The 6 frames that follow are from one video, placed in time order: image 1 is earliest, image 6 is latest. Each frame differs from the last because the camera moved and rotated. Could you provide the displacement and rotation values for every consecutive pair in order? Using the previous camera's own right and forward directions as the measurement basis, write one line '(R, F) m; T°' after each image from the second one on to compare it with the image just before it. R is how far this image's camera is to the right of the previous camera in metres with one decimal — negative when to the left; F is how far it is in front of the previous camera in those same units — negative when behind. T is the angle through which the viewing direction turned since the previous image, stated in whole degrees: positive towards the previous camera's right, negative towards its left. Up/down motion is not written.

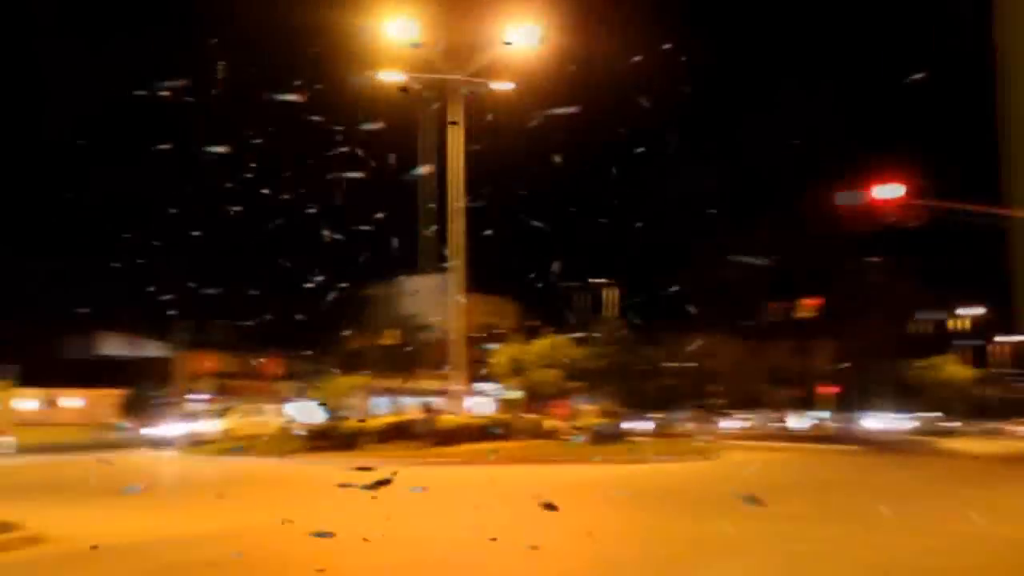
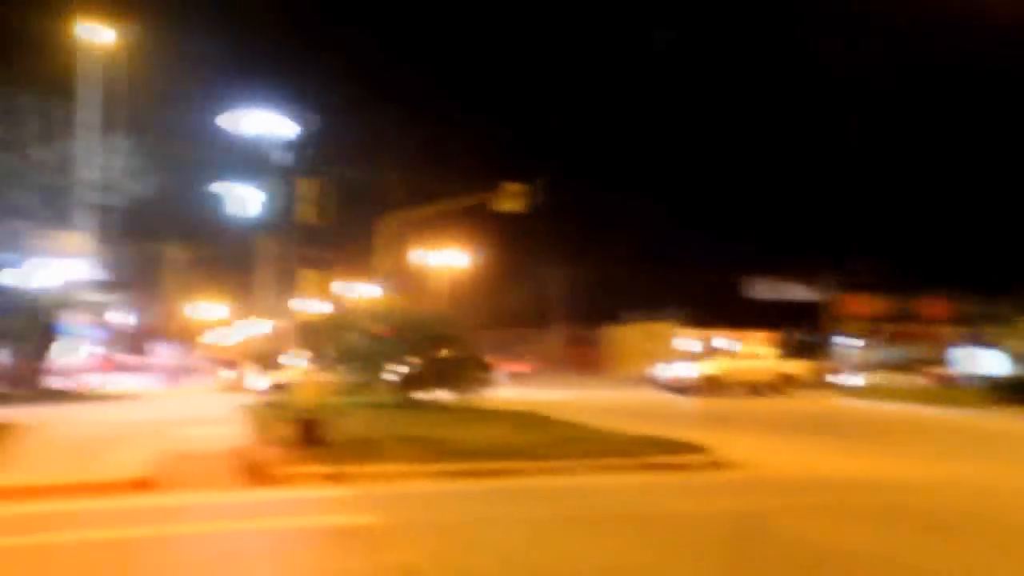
(-1.2, +0.7) m; -41°
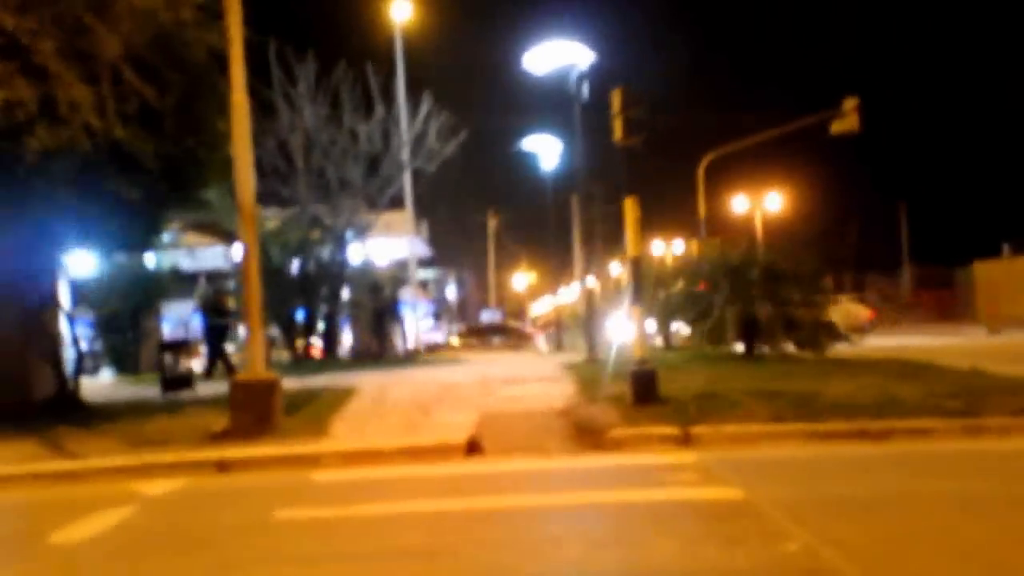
(-0.9, +2.2) m; -21°
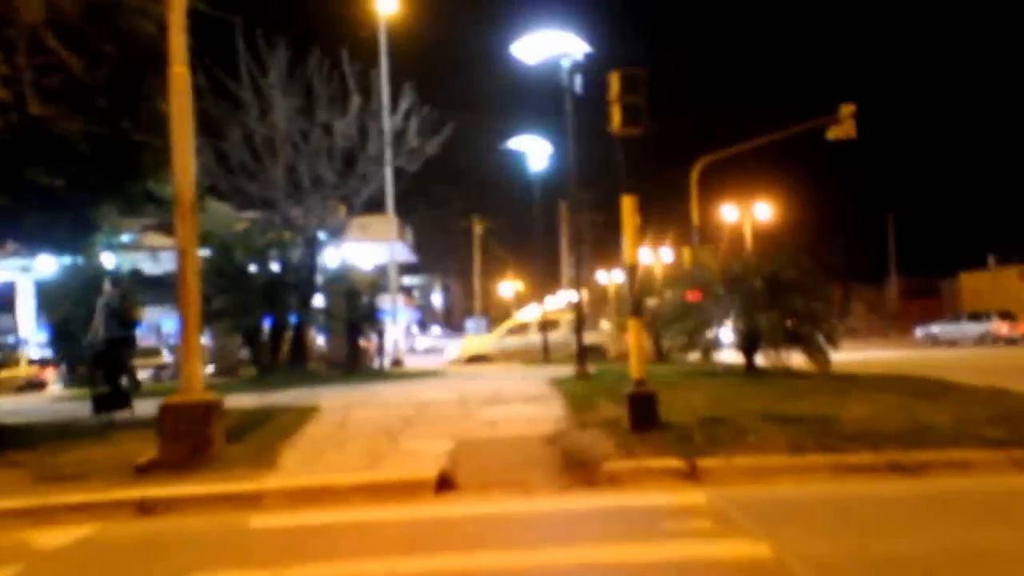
(+0.1, +1.7) m; +1°
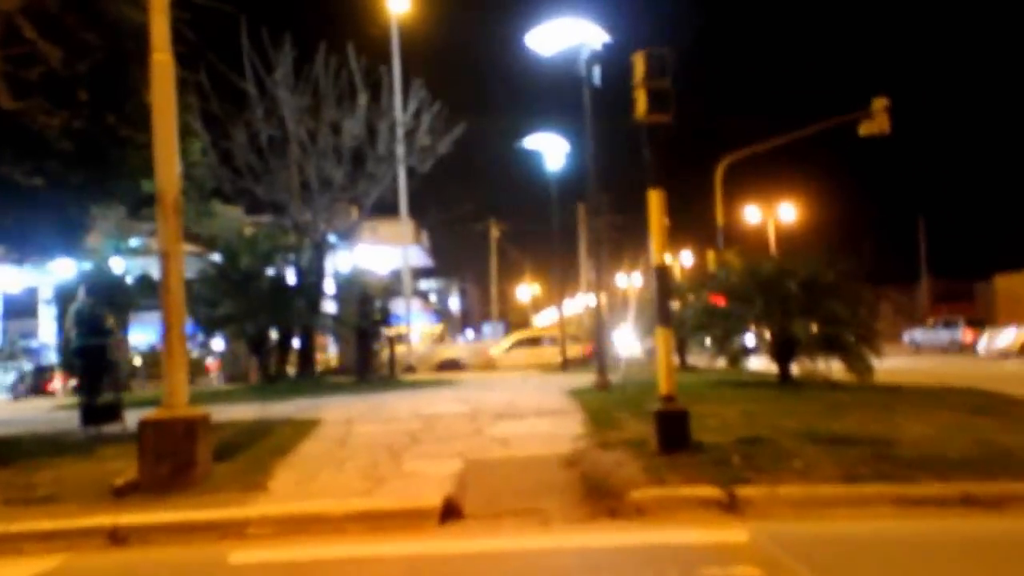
(0.0, +1.1) m; -1°
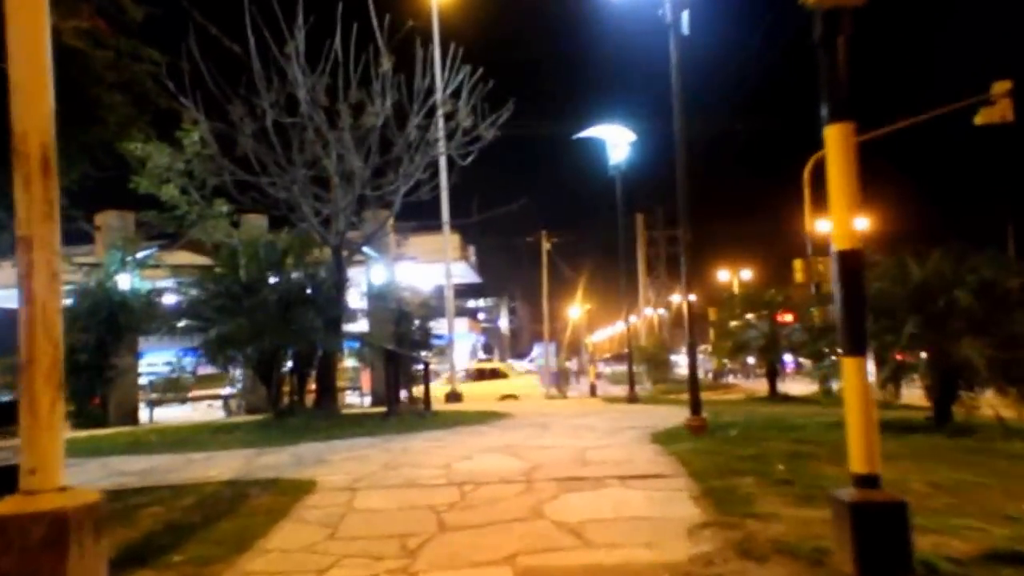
(-0.2, +4.0) m; -3°
